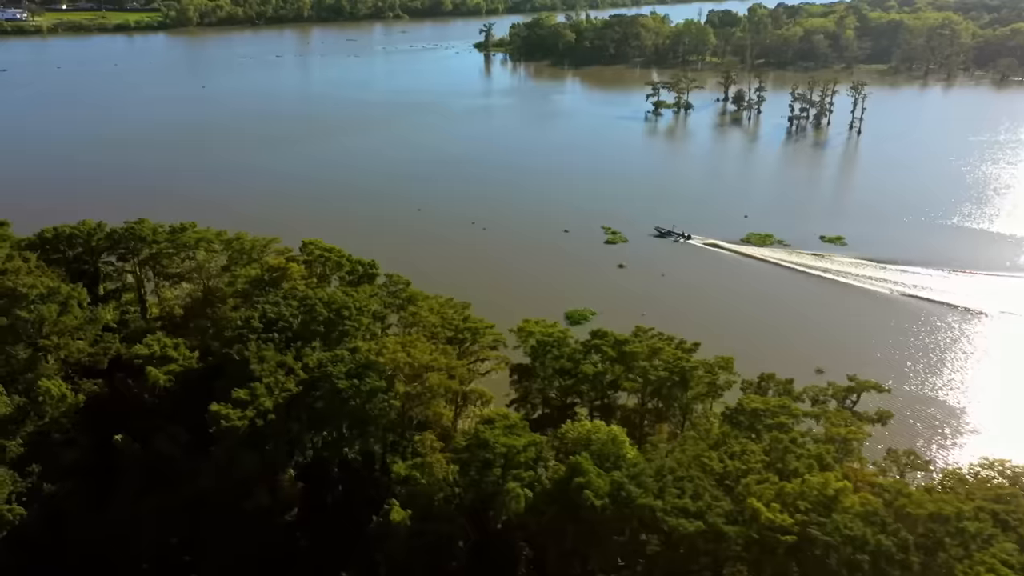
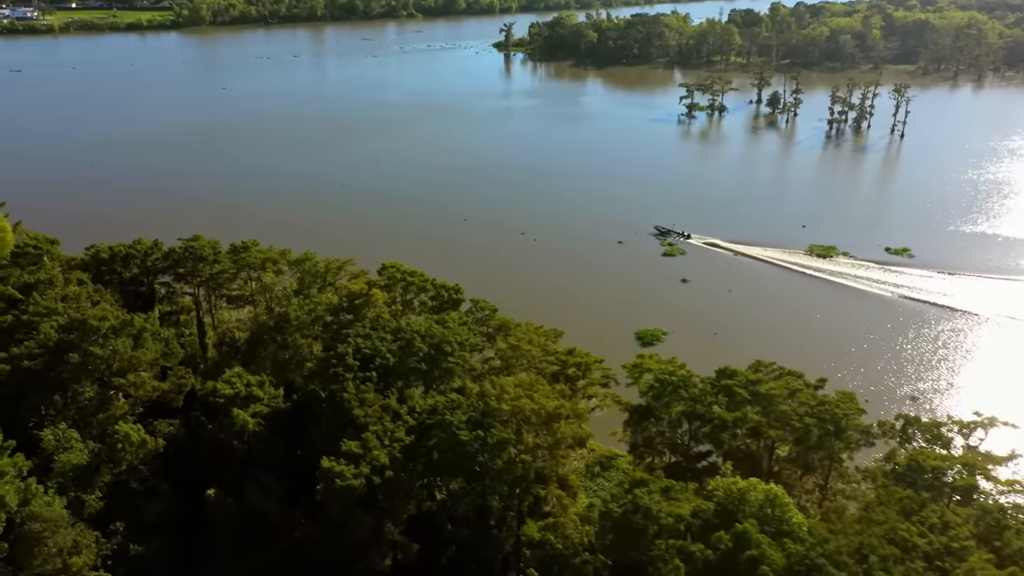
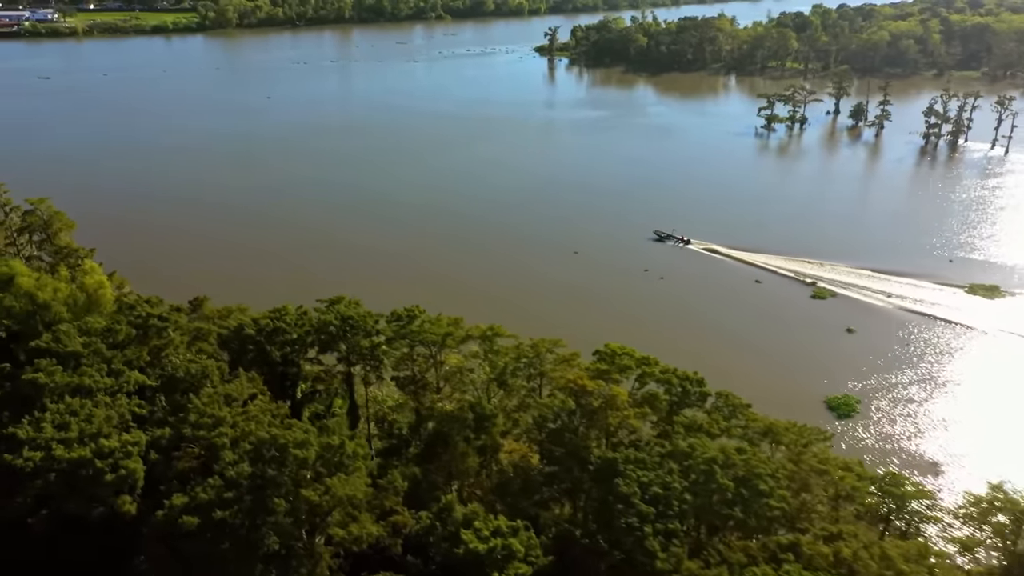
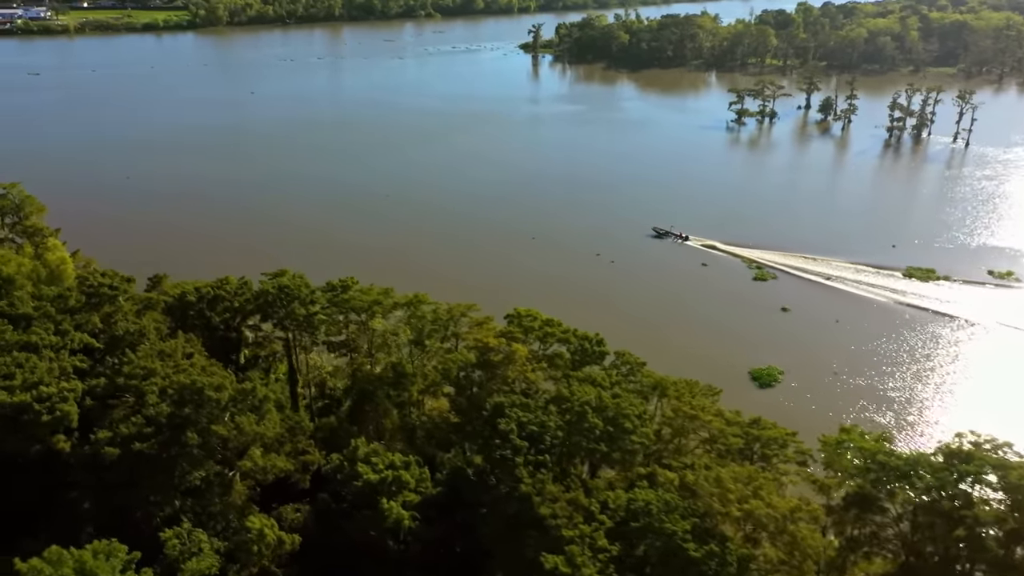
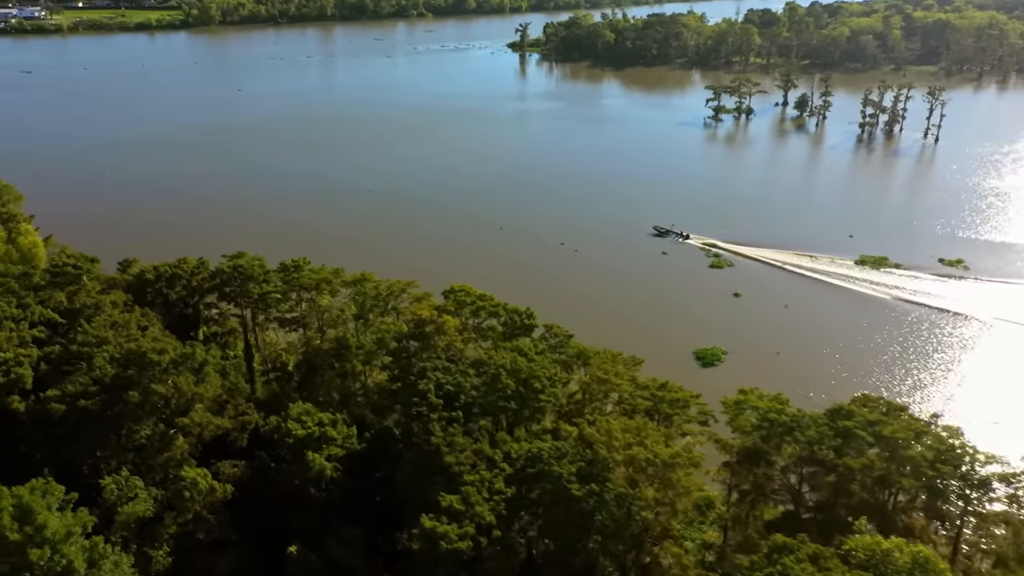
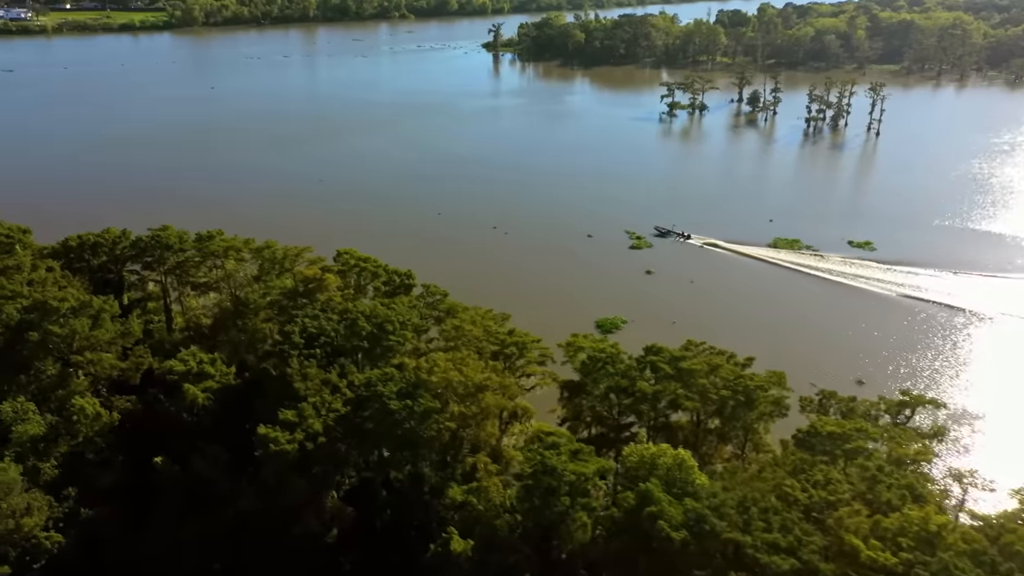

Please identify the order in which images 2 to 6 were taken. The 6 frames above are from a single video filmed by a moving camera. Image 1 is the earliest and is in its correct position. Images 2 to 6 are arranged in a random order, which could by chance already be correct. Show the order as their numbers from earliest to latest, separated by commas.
6, 2, 5, 4, 3
